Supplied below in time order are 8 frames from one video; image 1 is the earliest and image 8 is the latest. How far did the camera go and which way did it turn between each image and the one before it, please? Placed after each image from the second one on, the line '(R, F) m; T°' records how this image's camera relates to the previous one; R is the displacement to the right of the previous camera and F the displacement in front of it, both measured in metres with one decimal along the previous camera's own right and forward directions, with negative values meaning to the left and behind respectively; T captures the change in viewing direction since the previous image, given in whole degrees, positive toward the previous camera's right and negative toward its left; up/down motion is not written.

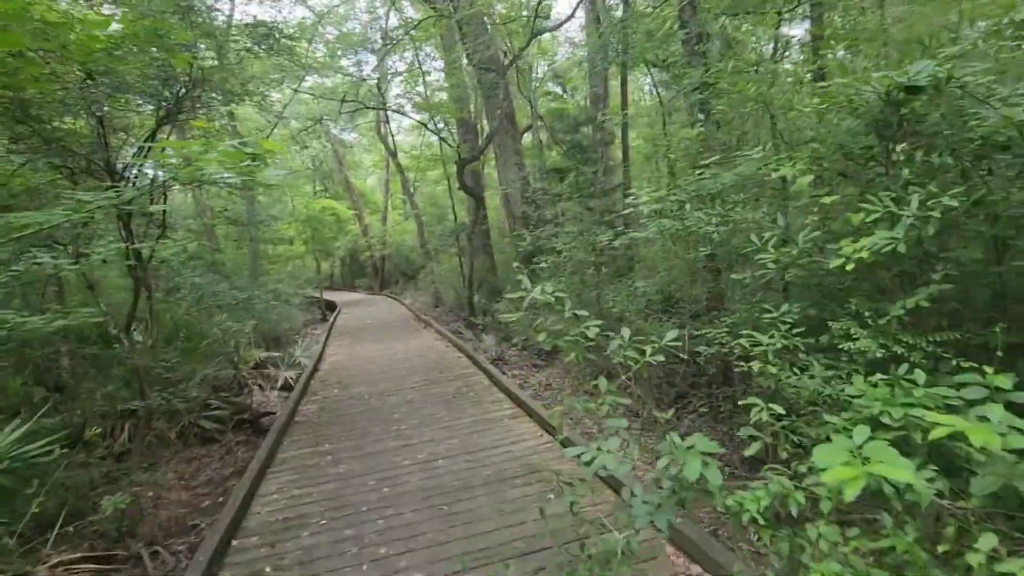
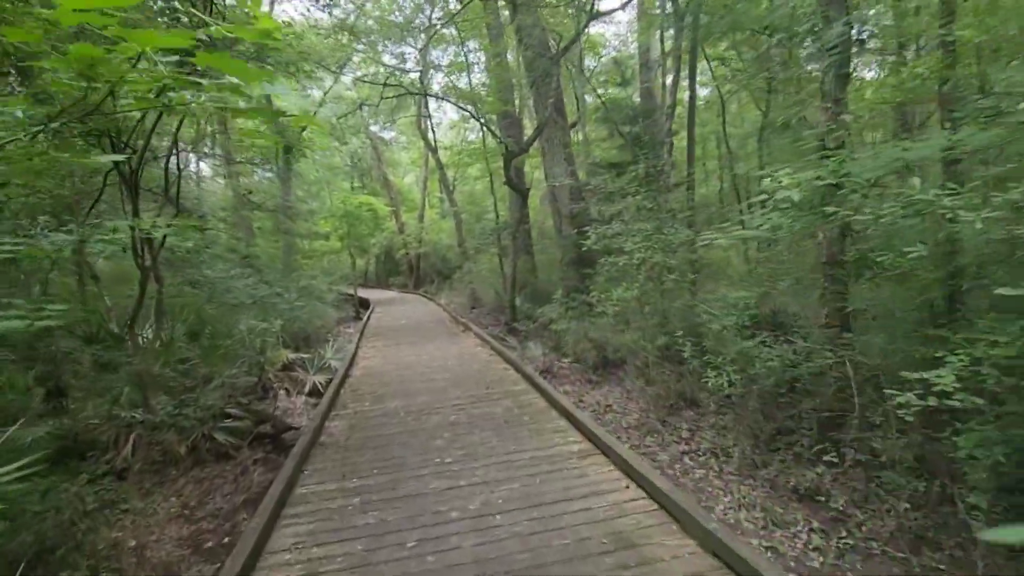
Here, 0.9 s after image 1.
(-0.3, +0.8) m; -3°
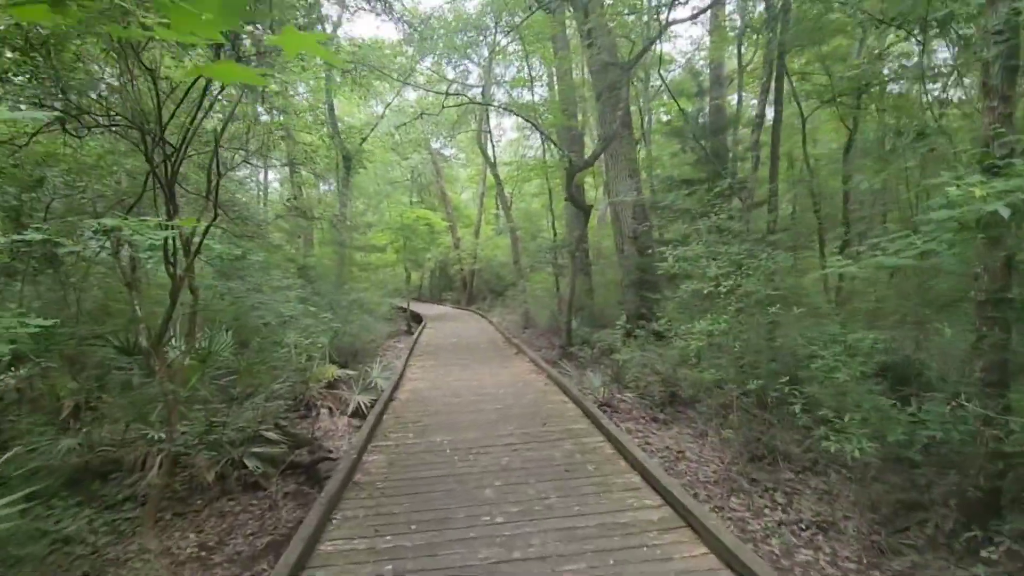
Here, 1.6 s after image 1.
(-0.1, +0.5) m; -5°
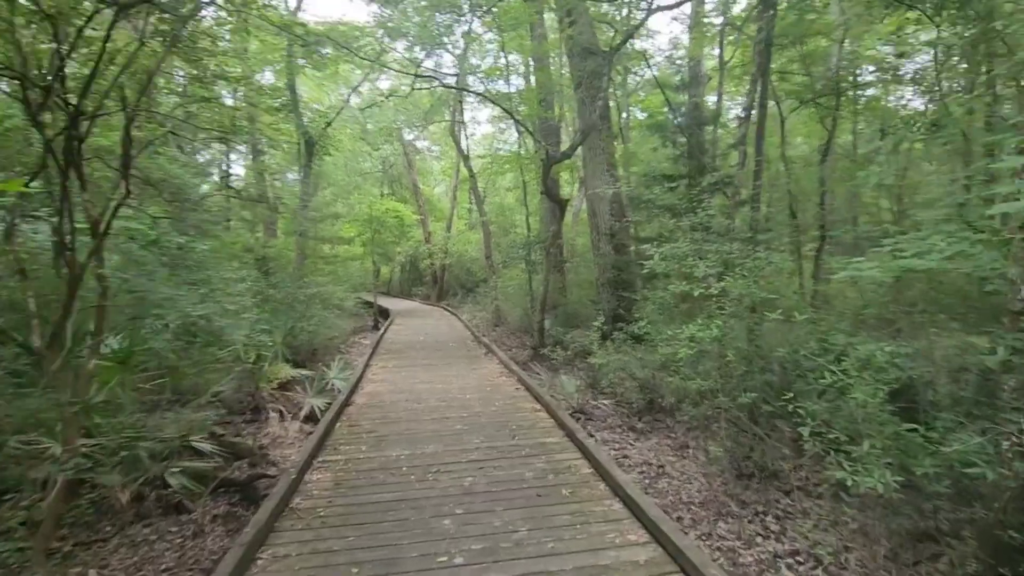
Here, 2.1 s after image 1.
(0.0, +0.5) m; +3°
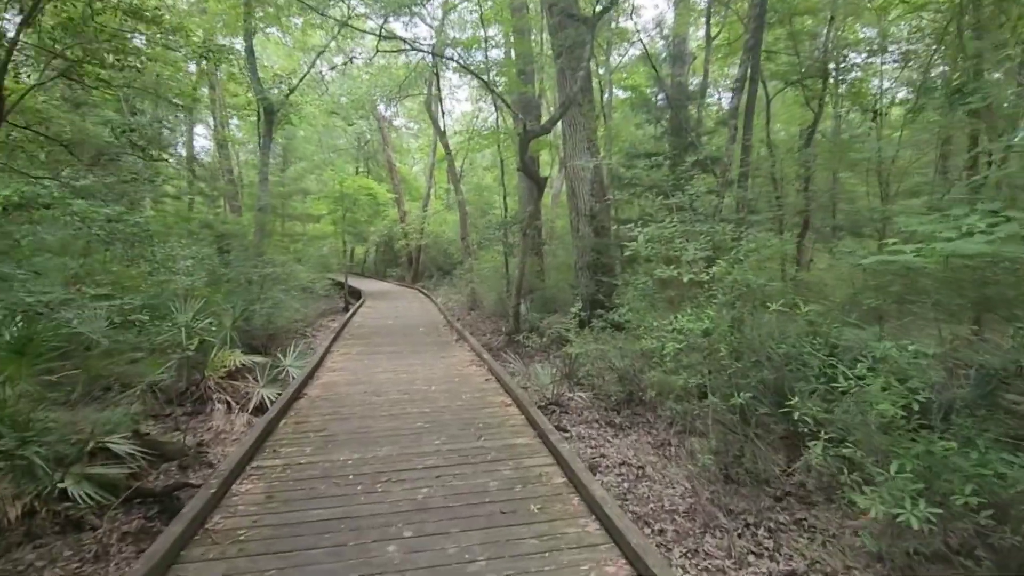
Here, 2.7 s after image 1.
(+0.1, +0.5) m; +2°
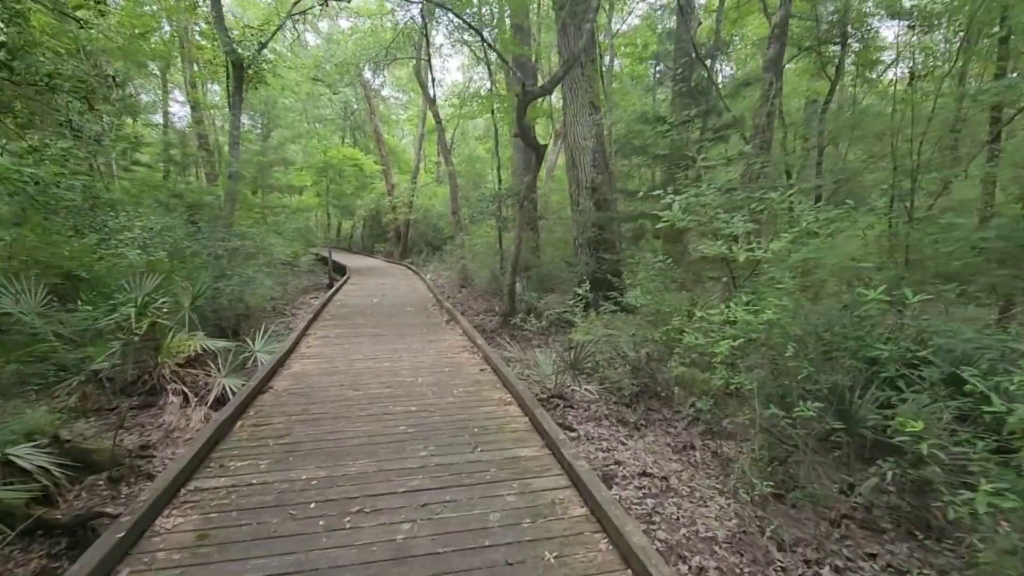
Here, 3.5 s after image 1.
(-0.1, +0.7) m; +1°
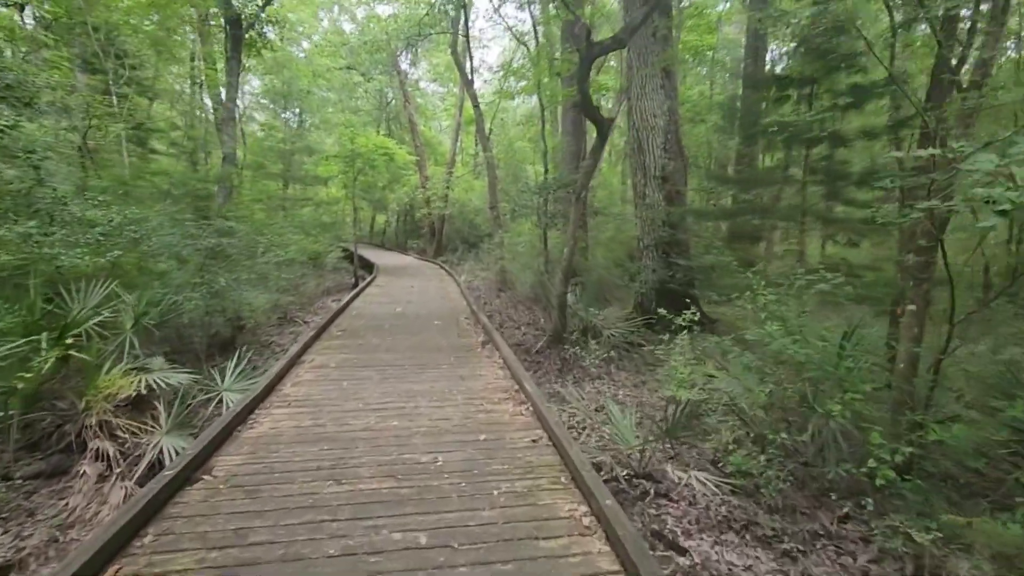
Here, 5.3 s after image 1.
(-0.2, +1.6) m; -4°
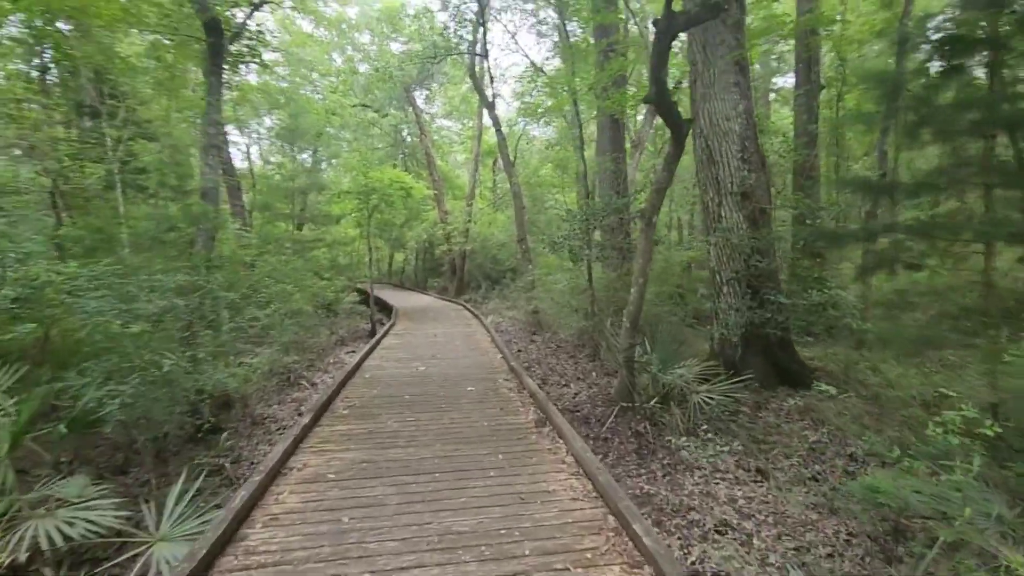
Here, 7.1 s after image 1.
(-0.3, +1.5) m; -2°
